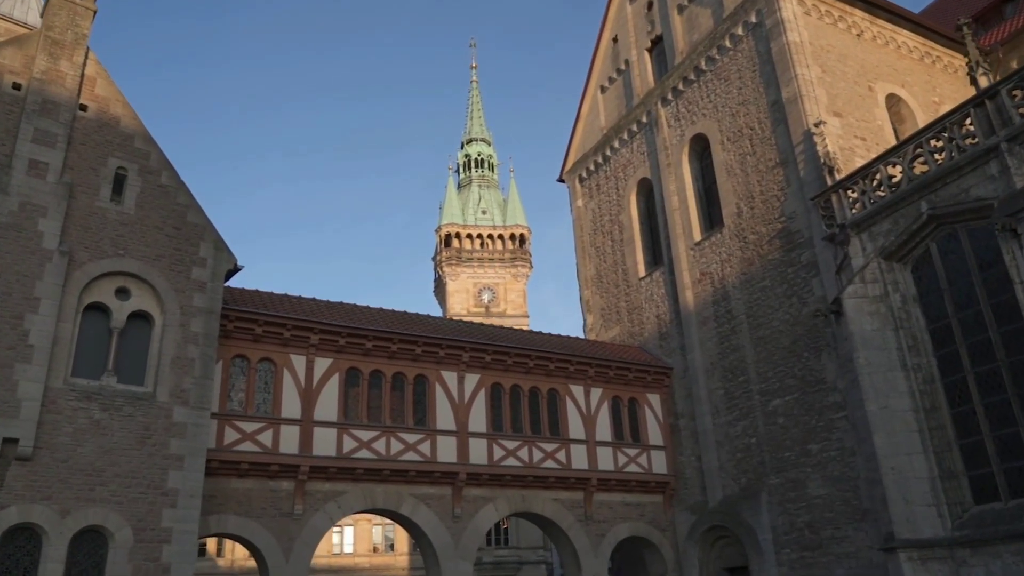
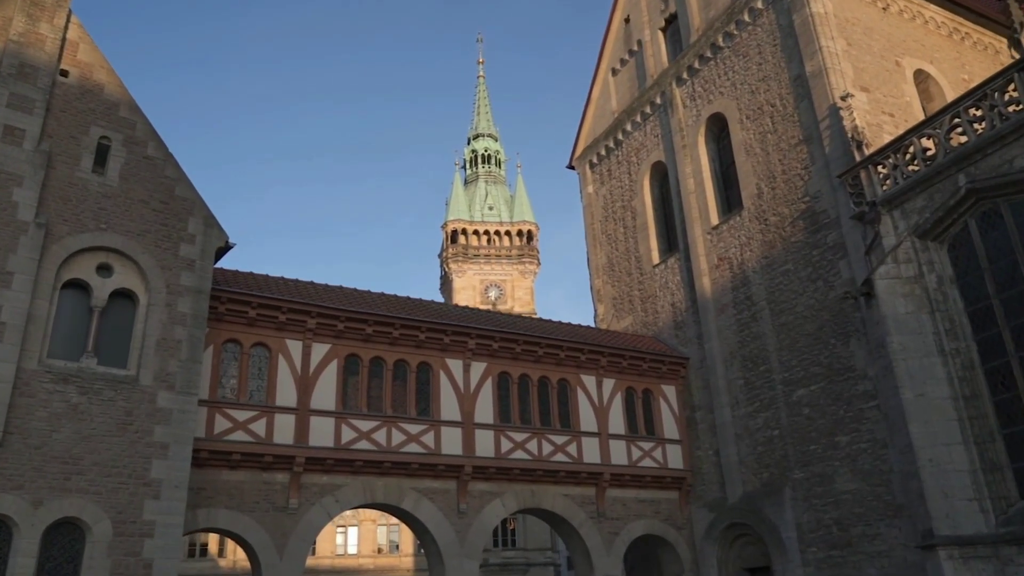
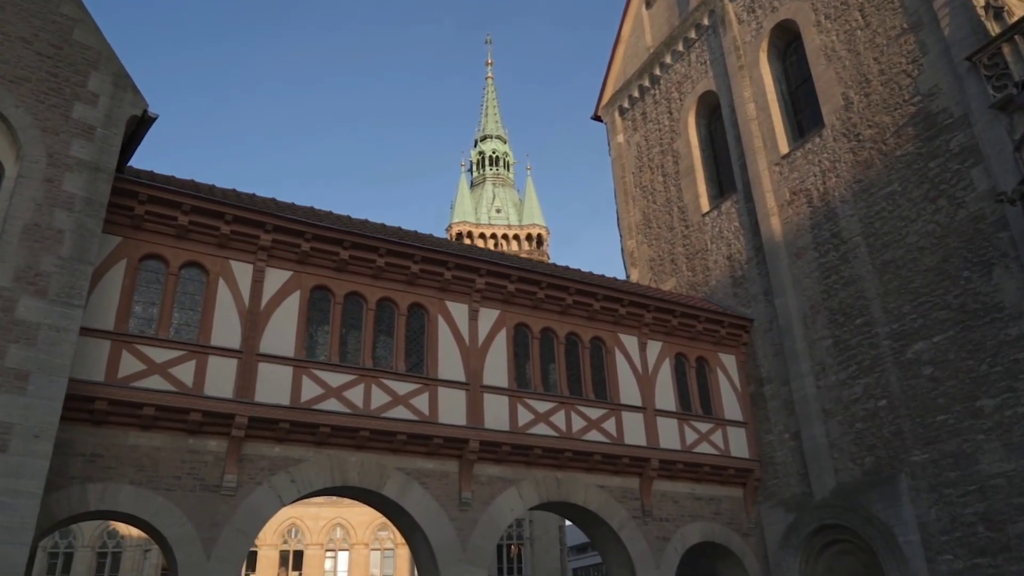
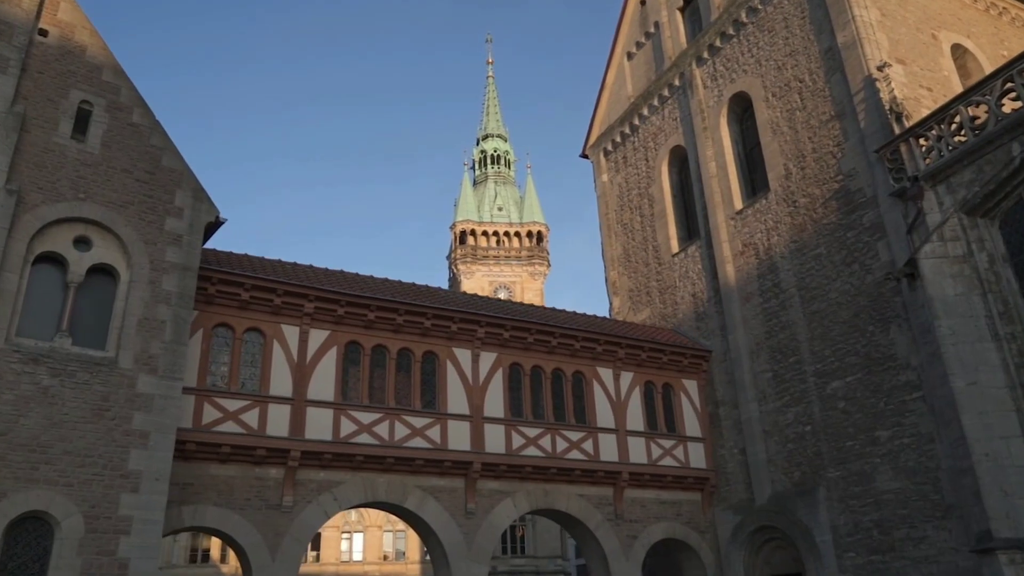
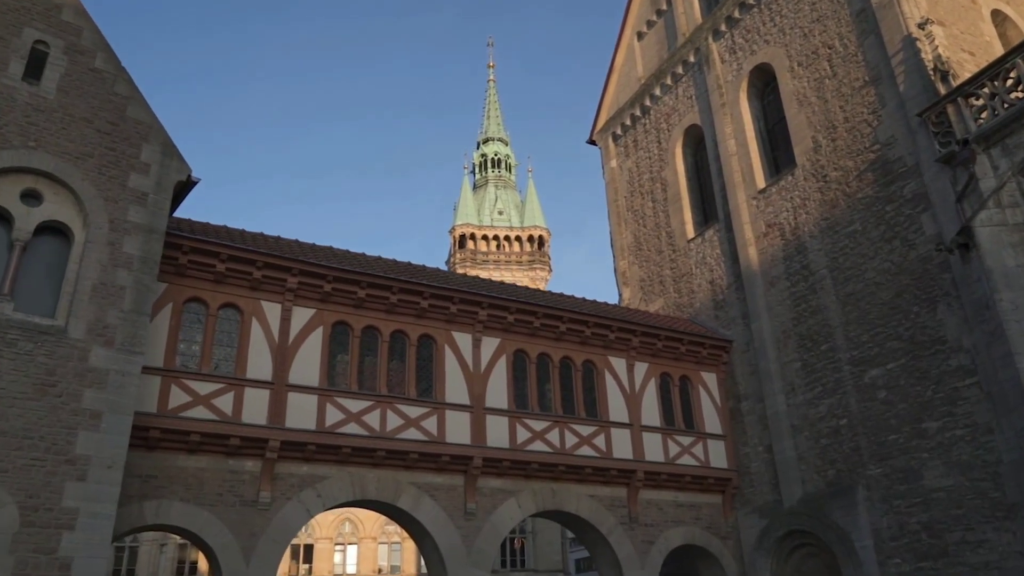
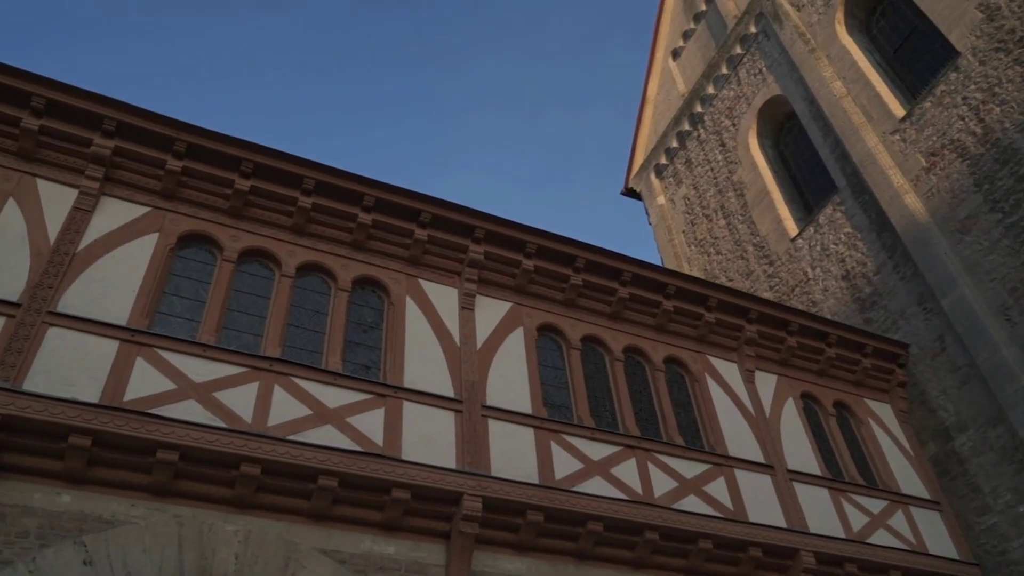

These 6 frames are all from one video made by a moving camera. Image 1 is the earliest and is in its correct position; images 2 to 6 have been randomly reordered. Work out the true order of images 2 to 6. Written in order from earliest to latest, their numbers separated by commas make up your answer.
2, 4, 5, 3, 6
